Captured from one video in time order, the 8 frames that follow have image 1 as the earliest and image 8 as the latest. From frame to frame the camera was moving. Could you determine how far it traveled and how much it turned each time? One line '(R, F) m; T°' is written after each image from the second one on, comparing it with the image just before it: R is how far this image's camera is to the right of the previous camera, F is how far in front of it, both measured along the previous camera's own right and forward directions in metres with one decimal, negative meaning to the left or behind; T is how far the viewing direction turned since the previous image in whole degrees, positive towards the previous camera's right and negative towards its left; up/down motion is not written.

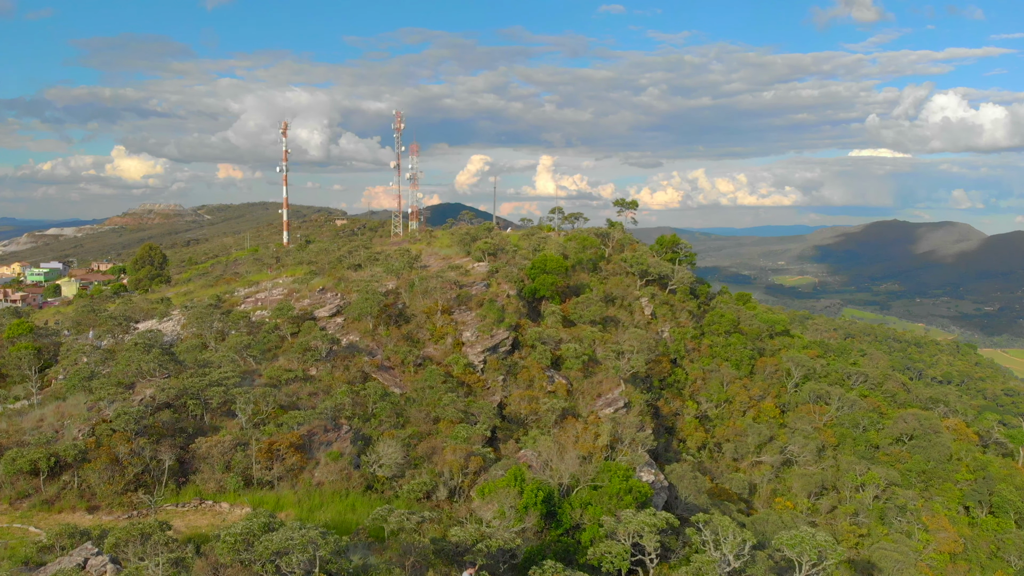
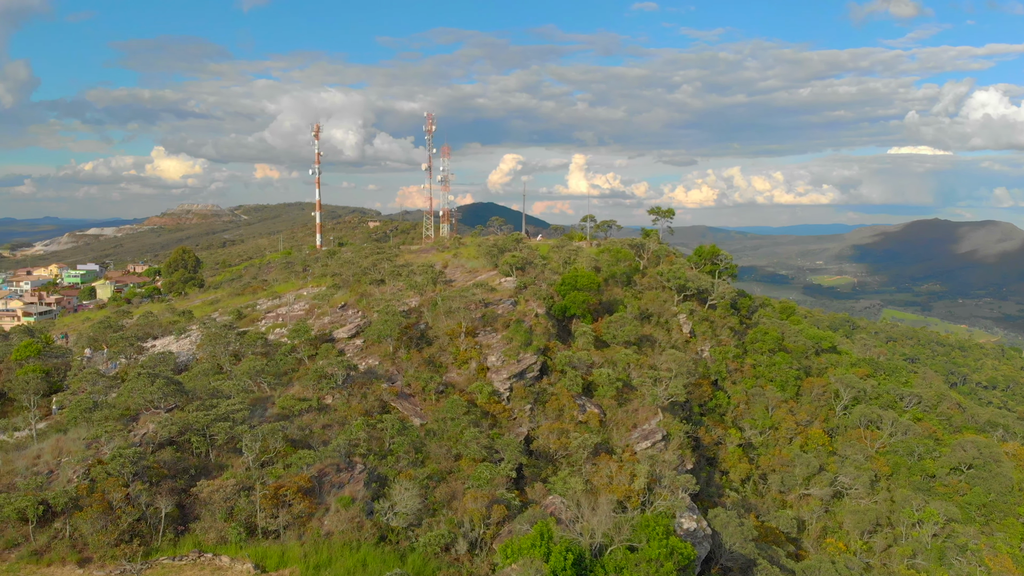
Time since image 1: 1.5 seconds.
(+0.1, +1.7) m; -2°
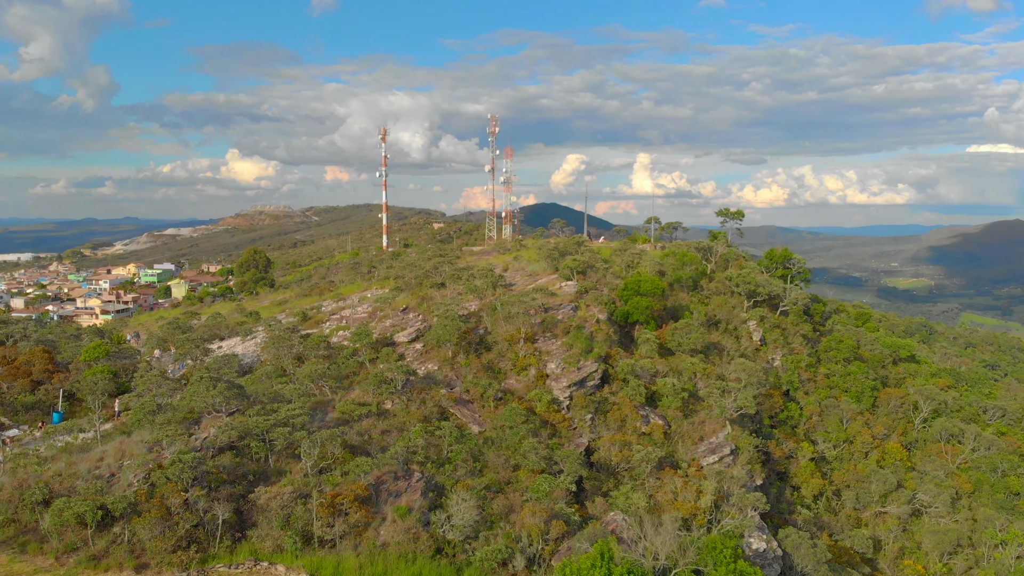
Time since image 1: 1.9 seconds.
(0.0, +0.5) m; -4°
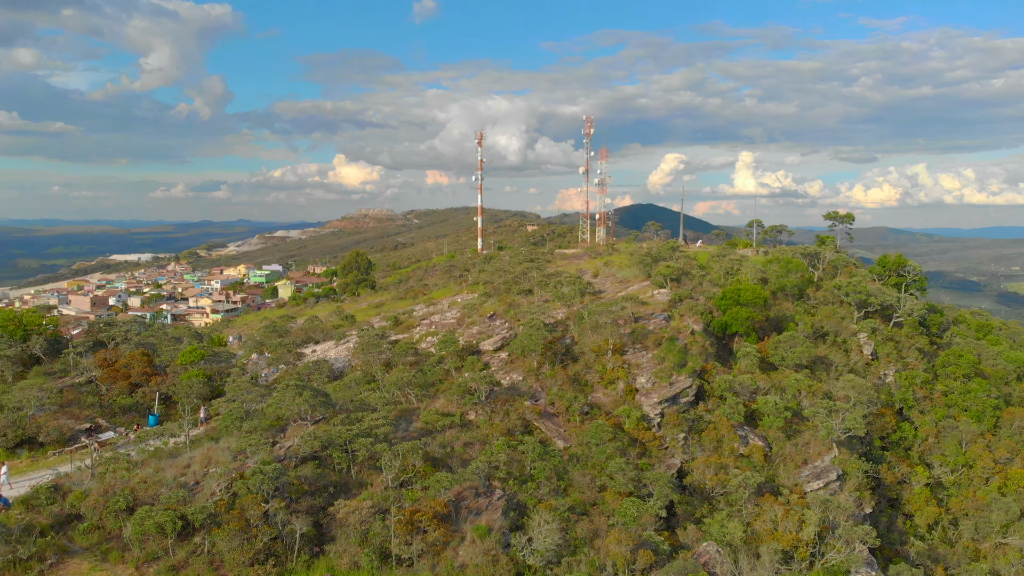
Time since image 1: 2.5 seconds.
(+0.2, +0.8) m; -6°
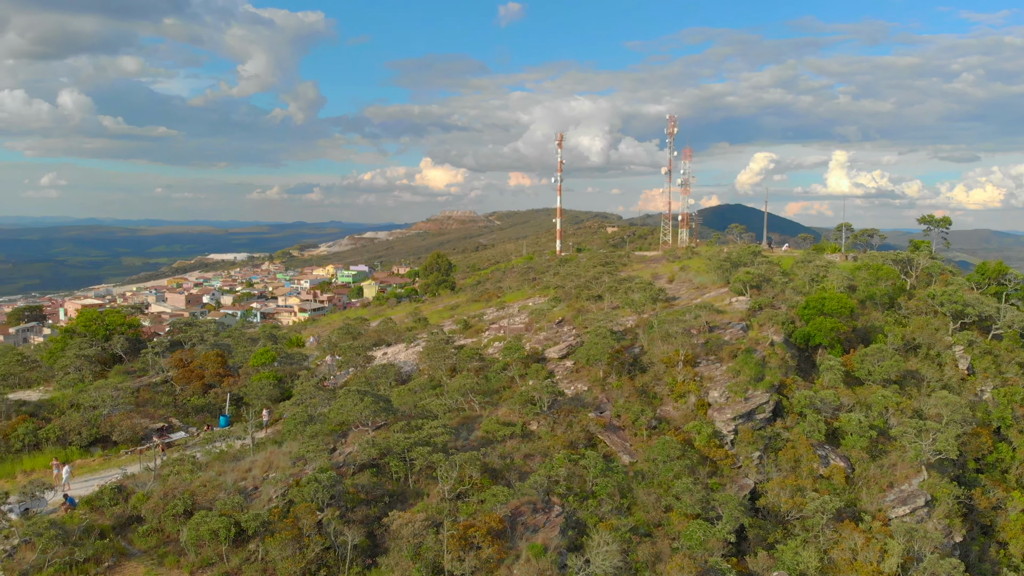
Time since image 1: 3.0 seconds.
(+0.4, +0.7) m; -6°
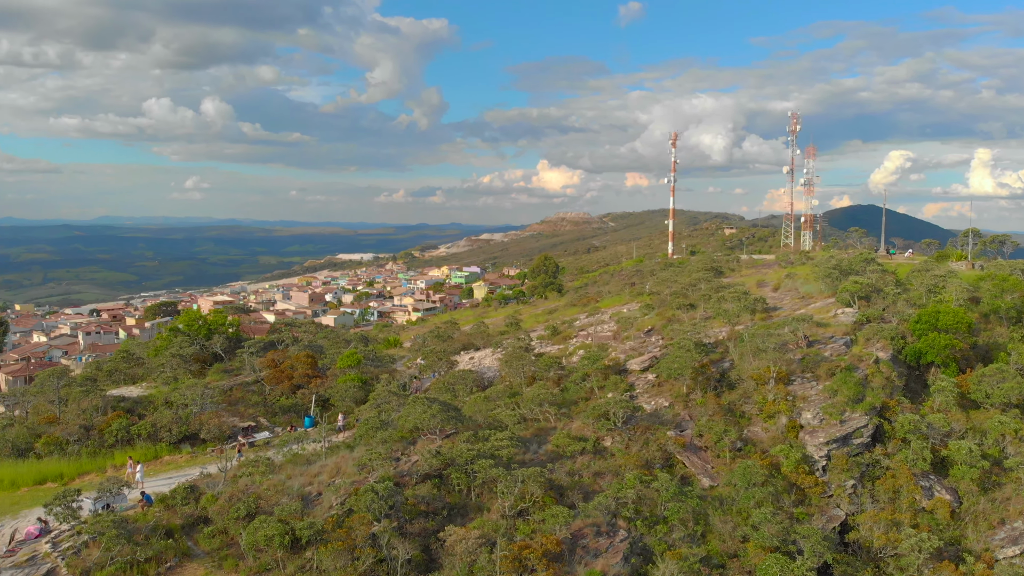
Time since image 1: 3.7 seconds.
(+1.0, +0.8) m; -8°
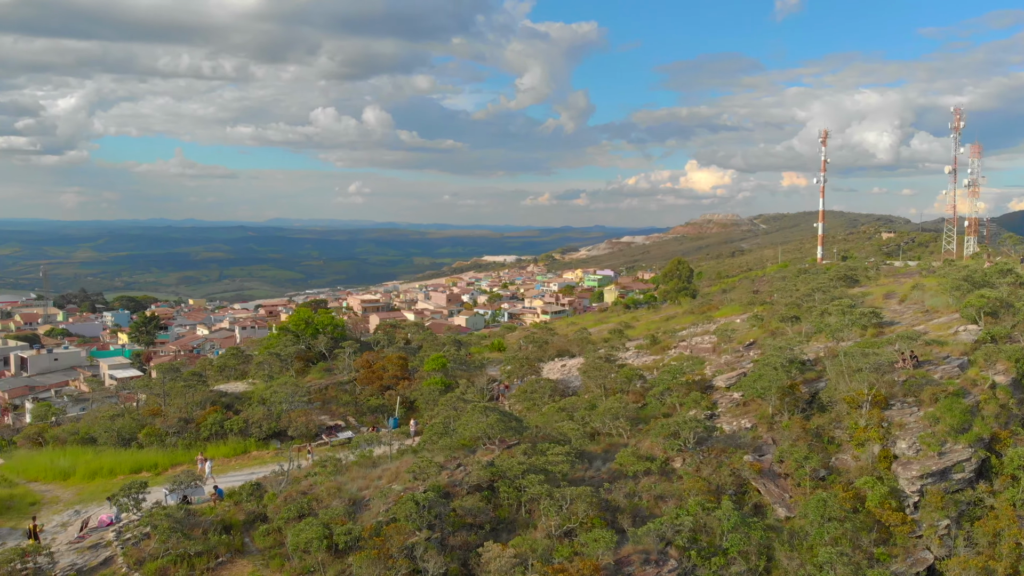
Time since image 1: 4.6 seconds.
(+1.9, +0.7) m; -10°
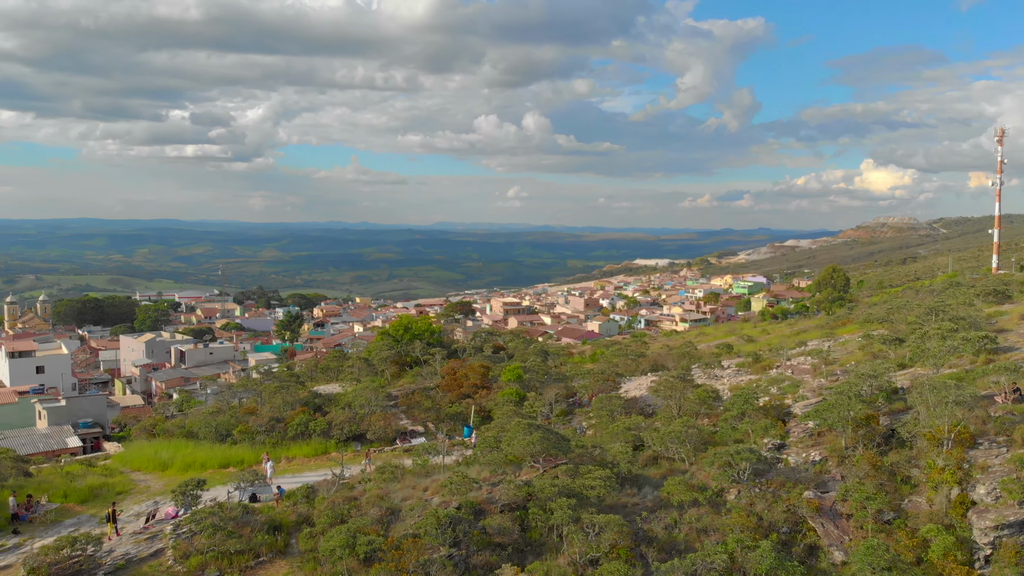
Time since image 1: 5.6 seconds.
(+2.5, +0.5) m; -11°
